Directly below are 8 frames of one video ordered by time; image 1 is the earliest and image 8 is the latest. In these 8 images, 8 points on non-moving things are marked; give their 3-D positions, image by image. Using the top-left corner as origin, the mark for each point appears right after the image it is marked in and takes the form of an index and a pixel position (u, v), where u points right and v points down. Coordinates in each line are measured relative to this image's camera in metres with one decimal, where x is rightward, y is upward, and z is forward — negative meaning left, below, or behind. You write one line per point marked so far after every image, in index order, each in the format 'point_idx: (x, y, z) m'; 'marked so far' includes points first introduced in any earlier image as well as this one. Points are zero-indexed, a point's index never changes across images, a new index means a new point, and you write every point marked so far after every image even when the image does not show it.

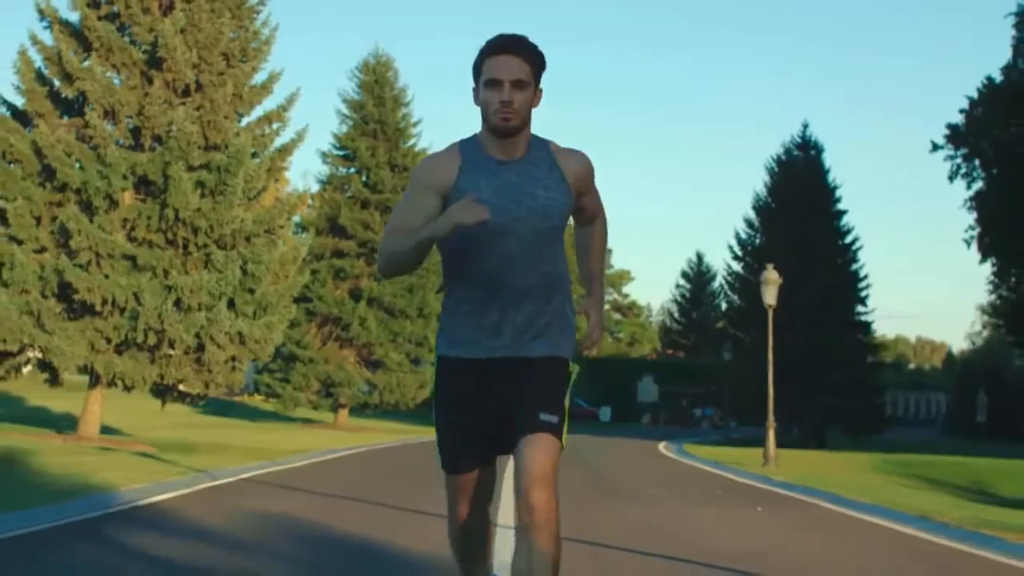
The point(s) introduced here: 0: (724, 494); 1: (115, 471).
0: (+3.0, -2.9, +19.7) m
1: (-5.5, -2.5, +19.1) m
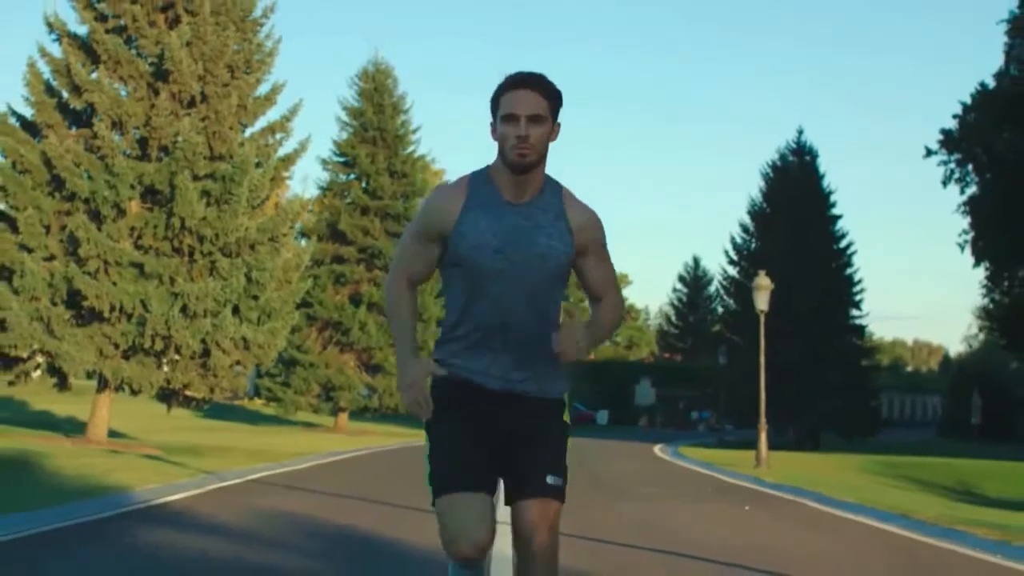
0: (+3.0, -3.0, +20.4) m
1: (-5.5, -2.7, +19.8) m
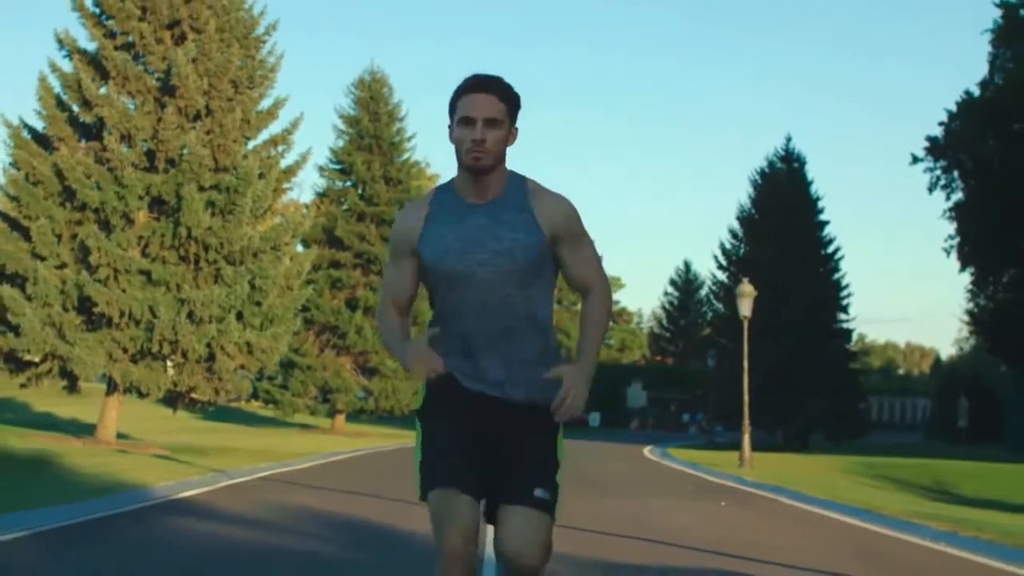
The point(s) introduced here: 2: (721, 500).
0: (+2.9, -3.2, +21.6) m
1: (-5.6, -2.8, +21.0) m
2: (+2.9, -3.0, +19.6) m
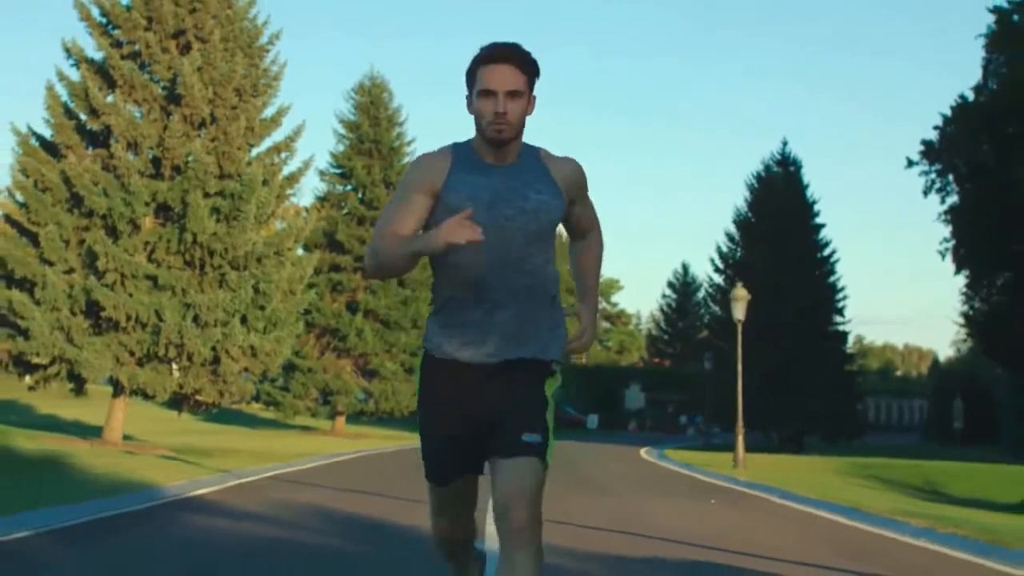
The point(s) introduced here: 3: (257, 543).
0: (+2.9, -3.2, +22.2) m
1: (-5.6, -2.9, +21.6) m
2: (+2.9, -3.1, +20.2) m
3: (-2.4, -2.4, +12.8) m
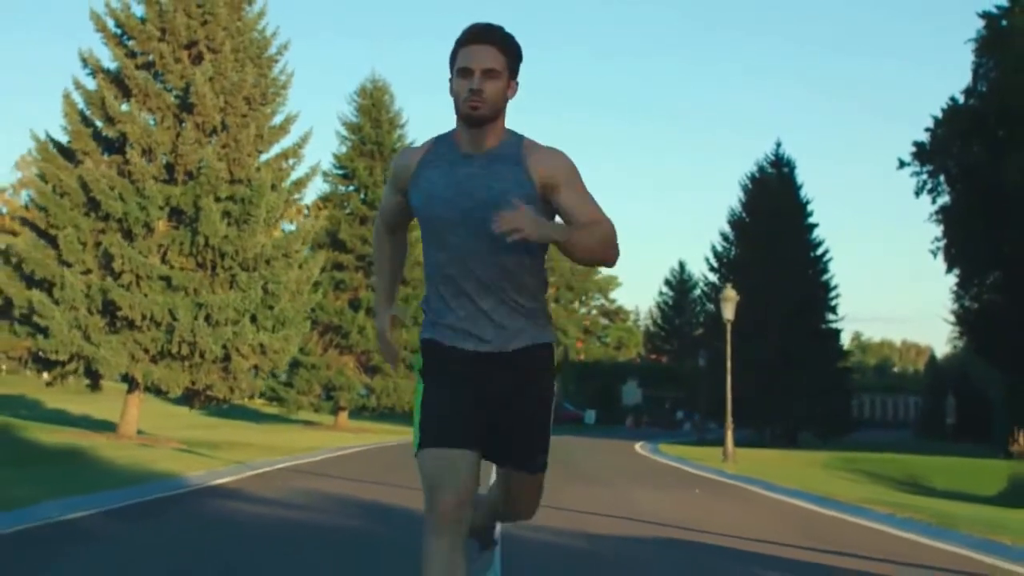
0: (+2.8, -3.3, +23.5) m
1: (-5.7, -2.9, +22.9) m
2: (+2.9, -3.1, +21.5) m
3: (-2.4, -2.4, +14.1) m
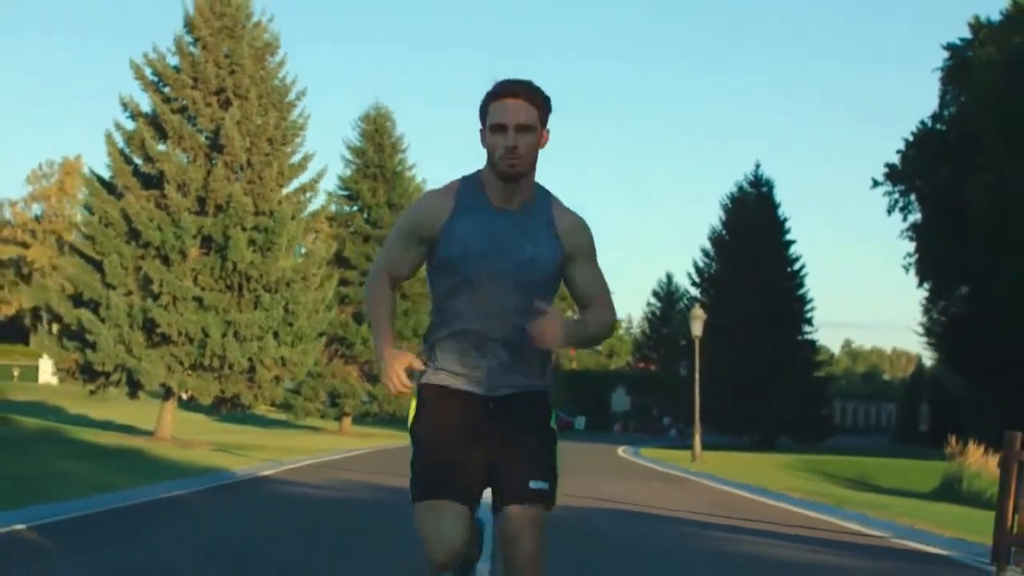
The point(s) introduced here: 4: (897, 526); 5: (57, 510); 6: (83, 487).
0: (+2.6, -3.8, +27.6) m
1: (-5.8, -3.4, +26.9) m
2: (+2.7, -3.6, +25.6) m
3: (-2.5, -2.9, +18.1) m
4: (+4.5, -2.8, +16.2) m
5: (-5.6, -2.7, +17.4) m
6: (-5.9, -2.8, +19.3) m
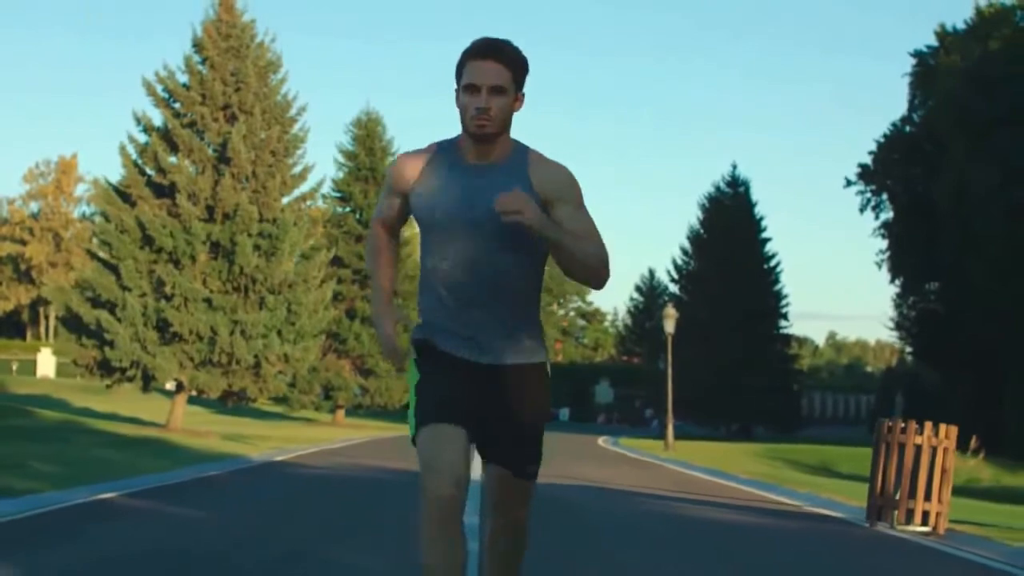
0: (+2.3, -3.8, +30.5) m
1: (-6.1, -3.5, +29.7) m
2: (+2.4, -3.7, +28.4) m
3: (-2.7, -3.0, +20.9) m
4: (+4.3, -2.9, +19.1) m
5: (-5.8, -2.9, +20.2) m
6: (-6.1, -2.9, +22.1) m
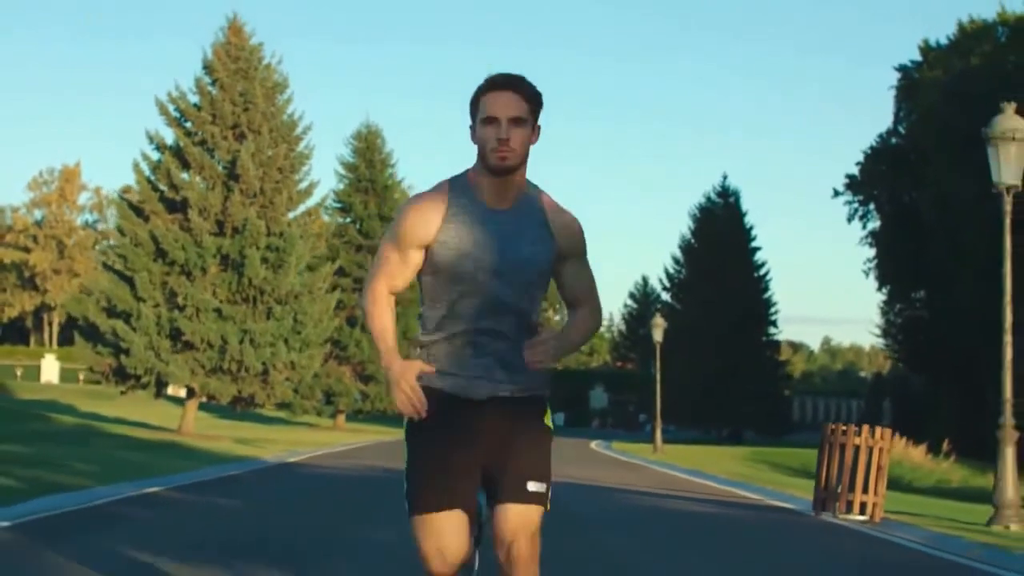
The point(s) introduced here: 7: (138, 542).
0: (+2.2, -4.1, +32.4) m
1: (-6.2, -3.7, +31.6) m
2: (+2.3, -3.9, +30.4) m
3: (-2.8, -3.2, +22.8) m
4: (+4.2, -3.2, +21.0) m
5: (-5.9, -3.1, +22.1) m
6: (-6.2, -3.2, +24.0) m
7: (-4.1, -2.7, +15.1) m
